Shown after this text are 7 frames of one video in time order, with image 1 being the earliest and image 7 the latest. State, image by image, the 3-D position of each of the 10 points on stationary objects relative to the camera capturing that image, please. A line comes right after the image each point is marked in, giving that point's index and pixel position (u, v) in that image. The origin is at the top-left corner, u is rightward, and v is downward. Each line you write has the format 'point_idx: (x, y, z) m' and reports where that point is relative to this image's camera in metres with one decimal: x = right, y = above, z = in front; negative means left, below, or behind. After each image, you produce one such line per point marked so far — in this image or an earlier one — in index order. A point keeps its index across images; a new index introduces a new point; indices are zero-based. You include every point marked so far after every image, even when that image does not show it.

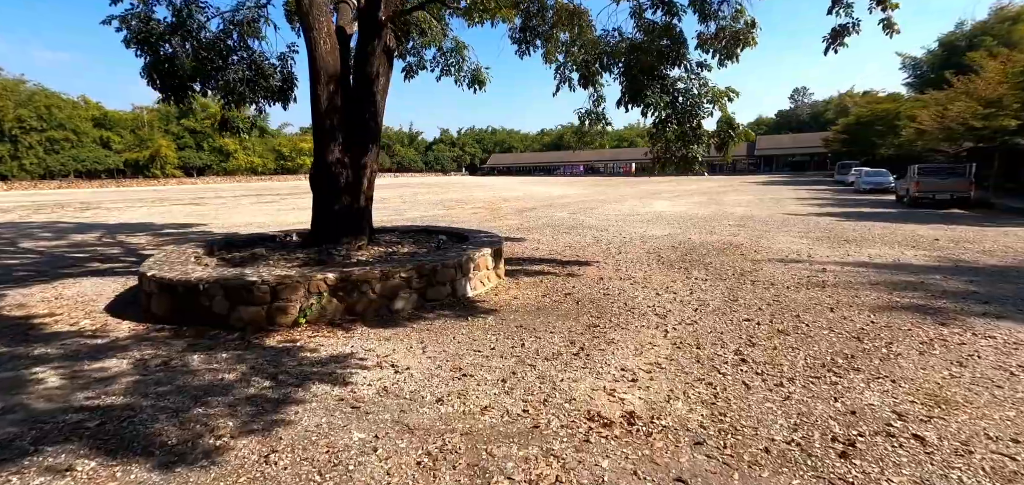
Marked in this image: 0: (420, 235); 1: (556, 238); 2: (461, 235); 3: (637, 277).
0: (-1.5, +0.1, +7.9) m
1: (+1.0, +0.1, +10.9) m
2: (-0.8, +0.1, +7.6) m
3: (+1.8, -0.5, +6.7) m
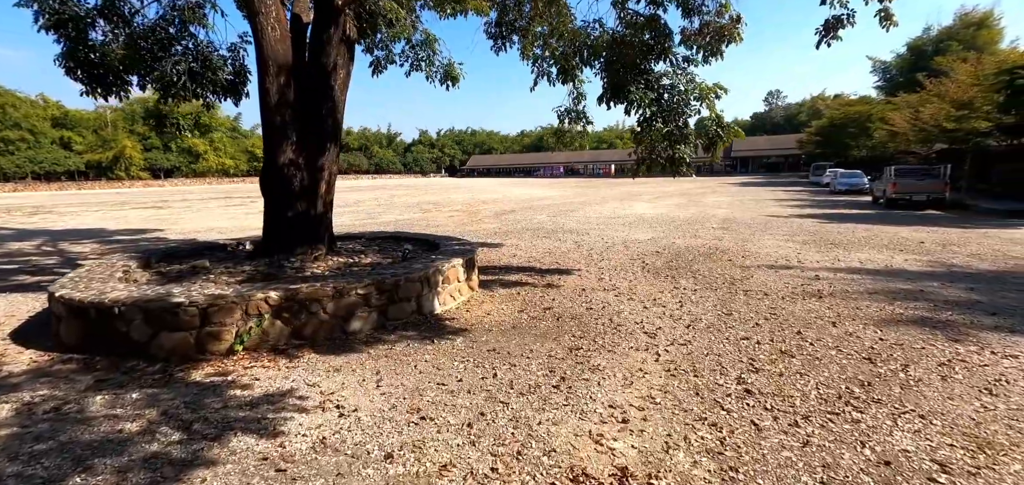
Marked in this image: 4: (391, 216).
0: (-1.9, 0.0, +7.3) m
1: (+0.5, 0.0, +10.4) m
2: (-1.2, 0.0, +7.0) m
3: (+1.4, -0.6, +6.2) m
4: (-4.8, +1.1, +19.0) m
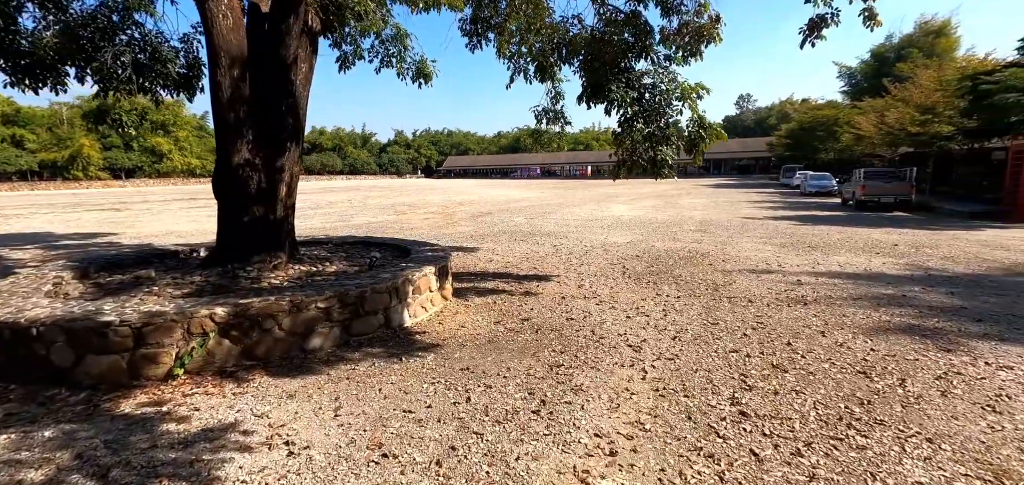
0: (-2.3, -0.1, +6.9) m
1: (0.0, -0.1, +10.1) m
2: (-1.5, -0.1, +6.6) m
3: (+1.1, -0.7, +5.9) m
4: (-5.8, +0.9, +18.5) m
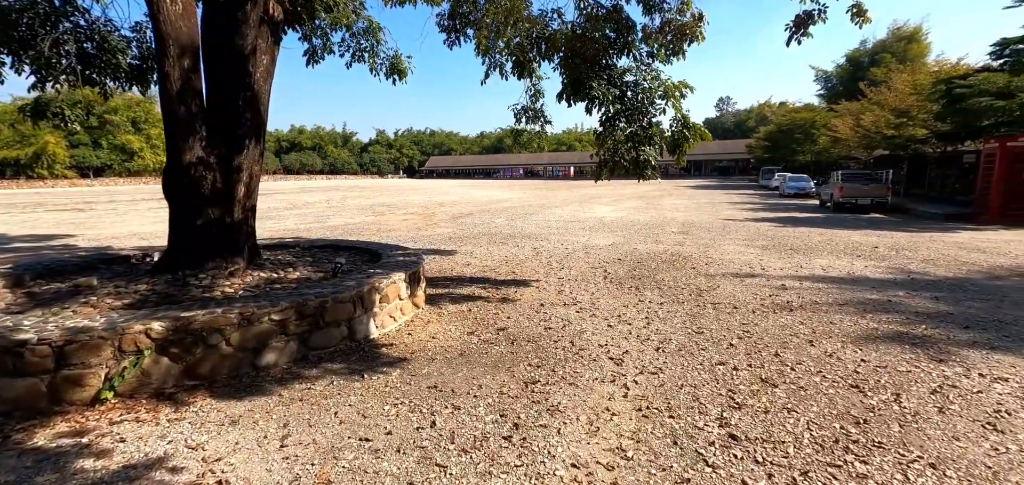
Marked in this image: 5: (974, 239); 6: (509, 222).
0: (-2.6, -0.2, +6.5) m
1: (-0.4, -0.2, +9.8) m
2: (-1.8, -0.2, +6.3) m
3: (+0.9, -0.7, +5.7) m
4: (-6.5, +0.9, +18.0) m
5: (+10.7, +0.1, +11.0) m
6: (-0.1, +0.7, +15.7) m
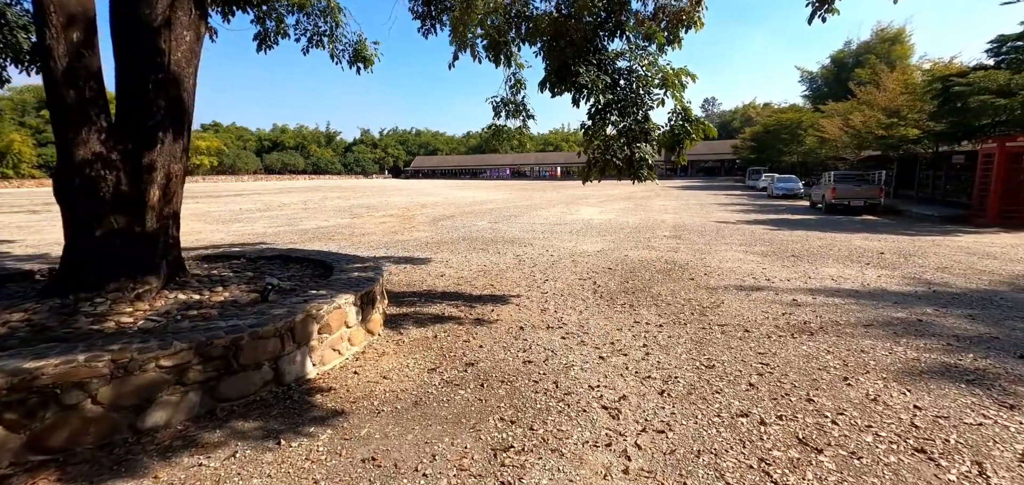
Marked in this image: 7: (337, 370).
0: (-2.9, -0.3, +5.6) m
1: (-0.8, -0.3, +8.9) m
2: (-2.1, -0.3, +5.4) m
3: (+0.6, -0.8, +4.9) m
4: (-7.1, +0.7, +16.9) m
5: (+10.3, 0.0, +10.5) m
6: (-0.6, +0.6, +14.9) m
7: (-1.4, -1.0, +3.7) m
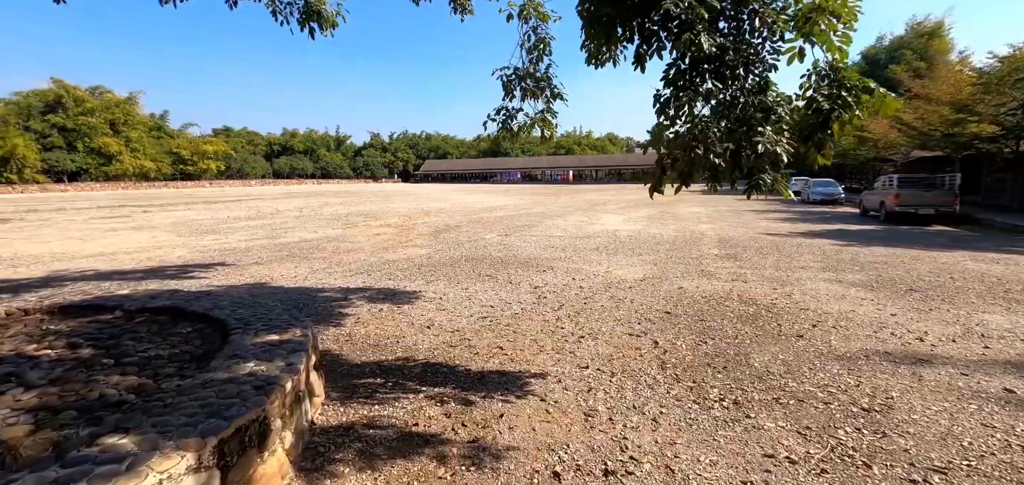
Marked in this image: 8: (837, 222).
0: (-2.7, -0.7, +3.4) m
1: (-0.6, -0.7, +6.7) m
2: (-1.9, -0.7, +3.2) m
3: (+0.7, -1.2, +2.6) m
4: (-6.7, +0.3, +14.9) m
5: (+10.6, -0.4, +8.0) m
6: (-0.3, +0.1, +12.6) m
7: (-1.3, -1.3, +1.5) m
8: (+12.2, +0.8, +17.7) m
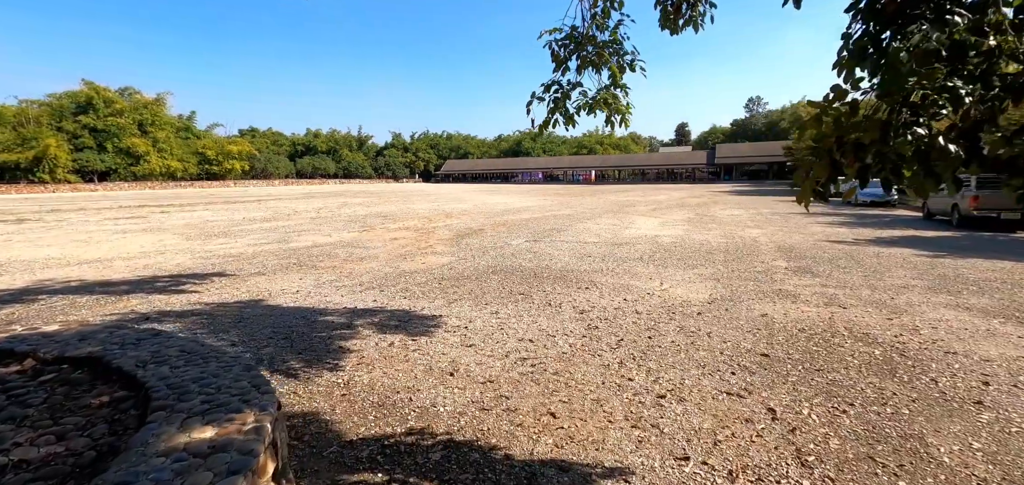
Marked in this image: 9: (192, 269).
0: (-2.4, -0.8, +2.2) m
1: (-0.1, -0.8, +5.5) m
2: (-1.6, -0.8, +2.0) m
3: (+1.0, -1.4, +1.3) m
4: (-5.8, +0.1, +13.9) m
5: (+11.1, -0.7, +6.3) m
6: (+0.5, -0.1, +11.4) m
7: (-1.0, -1.5, +0.3) m
8: (+13.1, +0.6, +15.9) m
9: (-6.1, -0.5, +9.0) m
